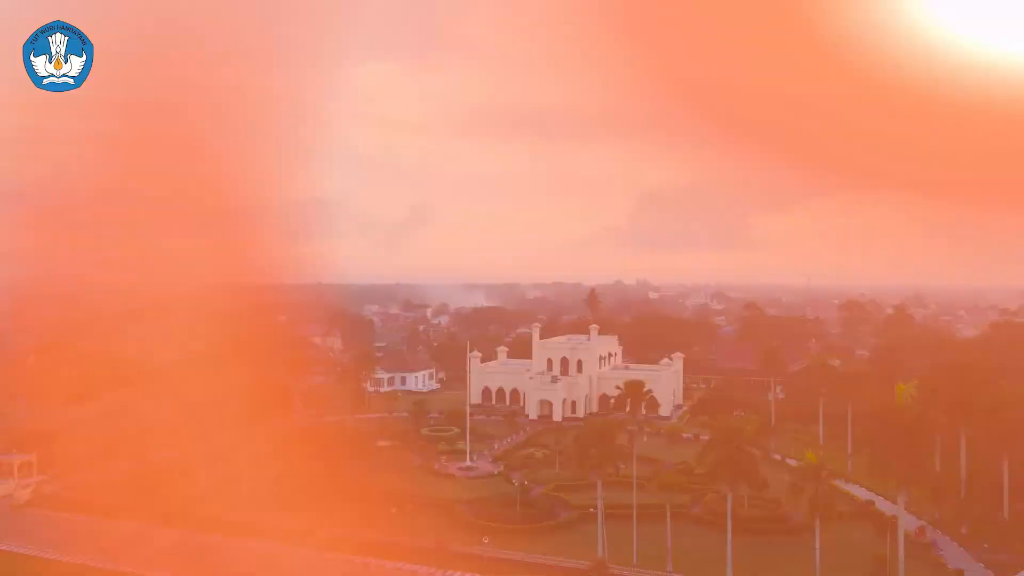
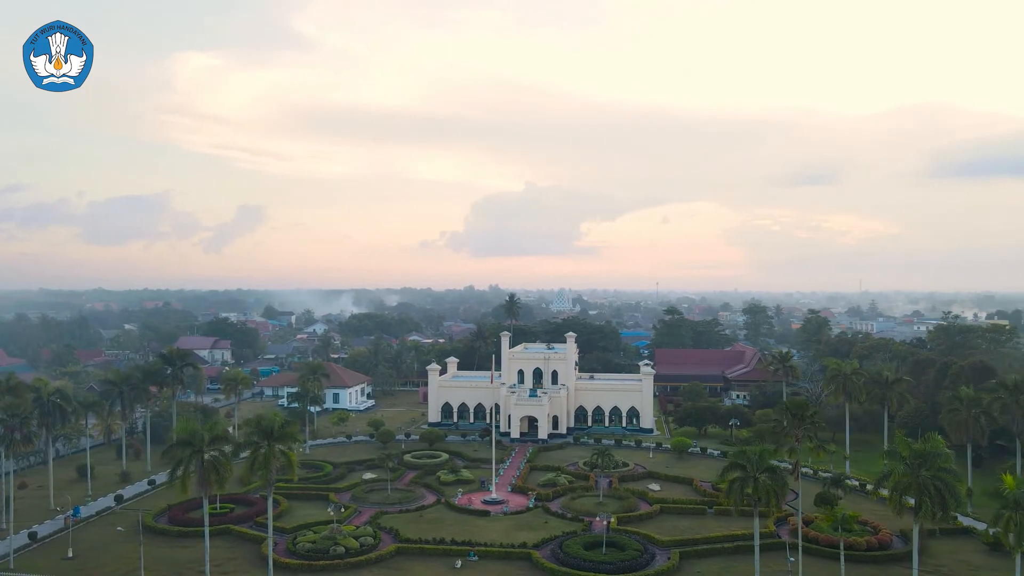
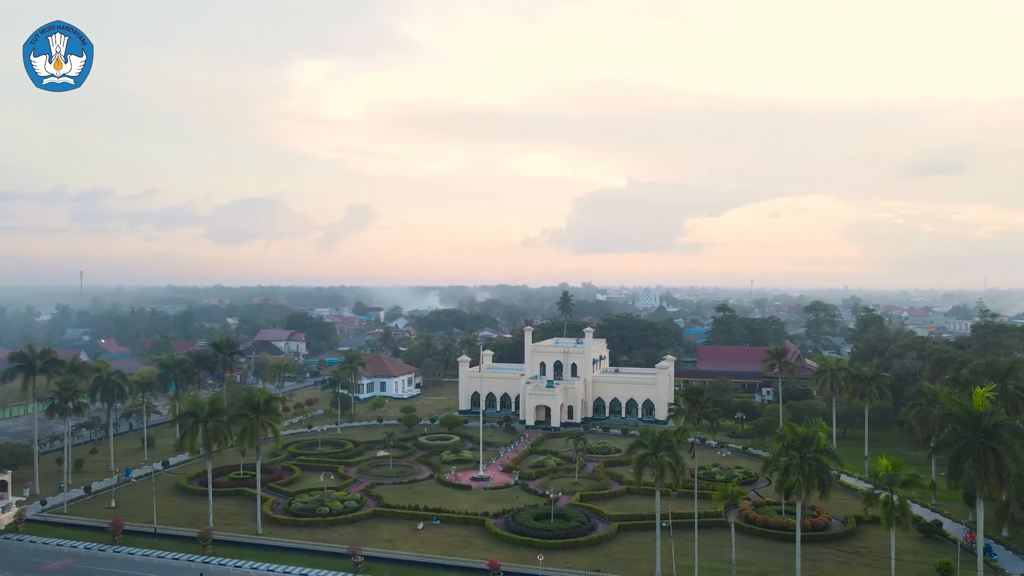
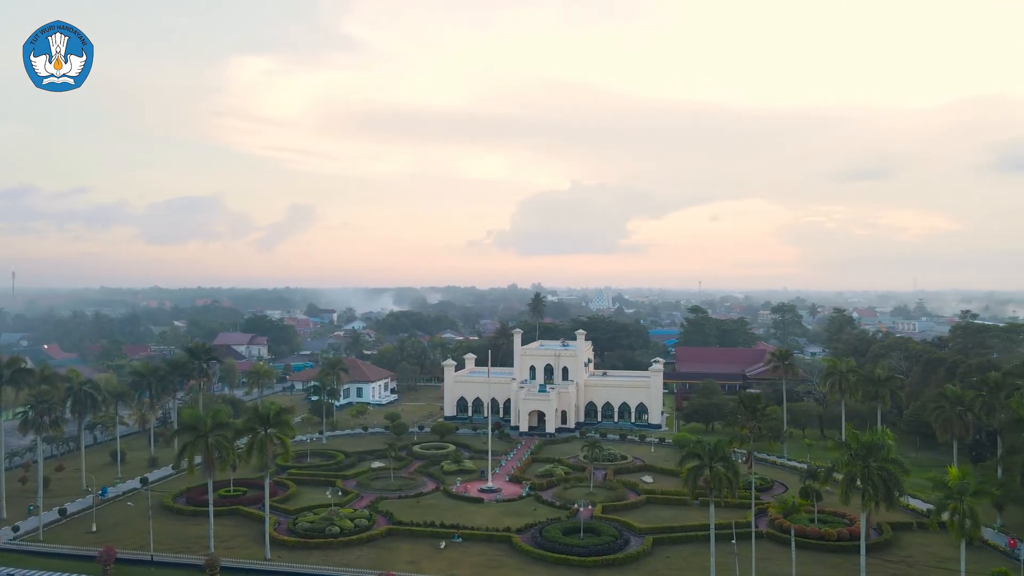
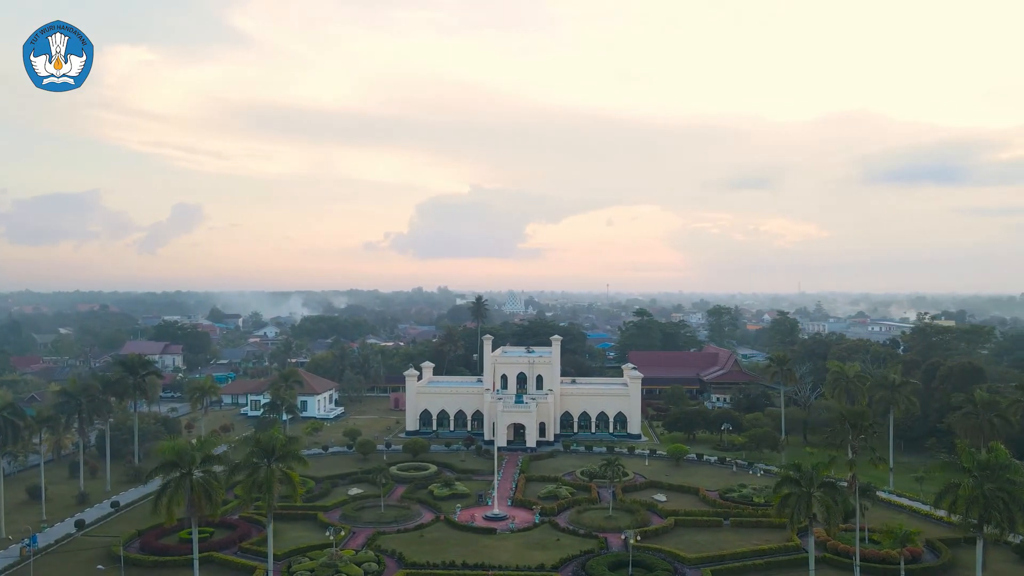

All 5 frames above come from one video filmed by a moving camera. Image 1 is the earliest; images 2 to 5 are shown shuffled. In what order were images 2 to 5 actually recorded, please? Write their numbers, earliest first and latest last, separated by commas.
3, 4, 2, 5
